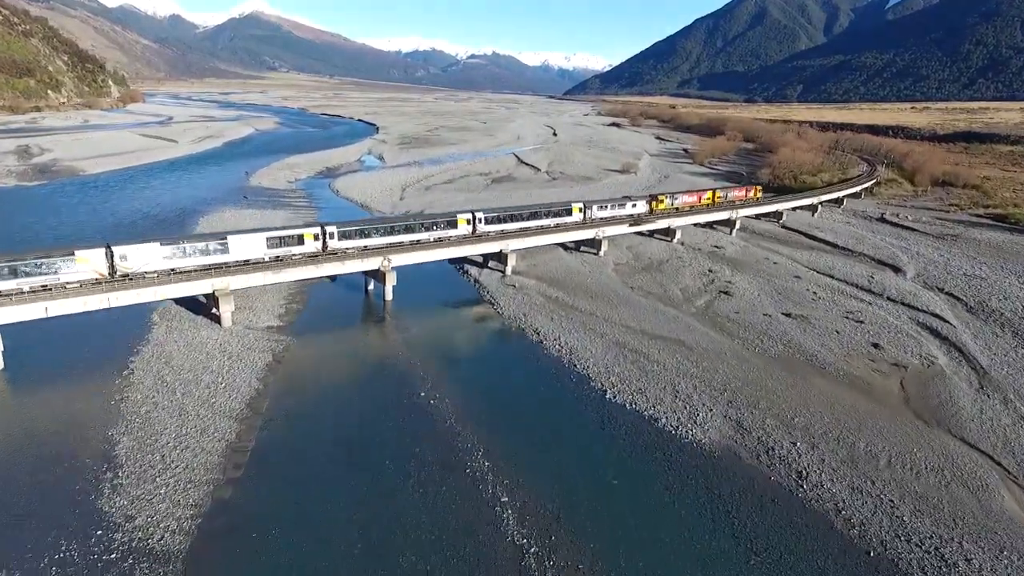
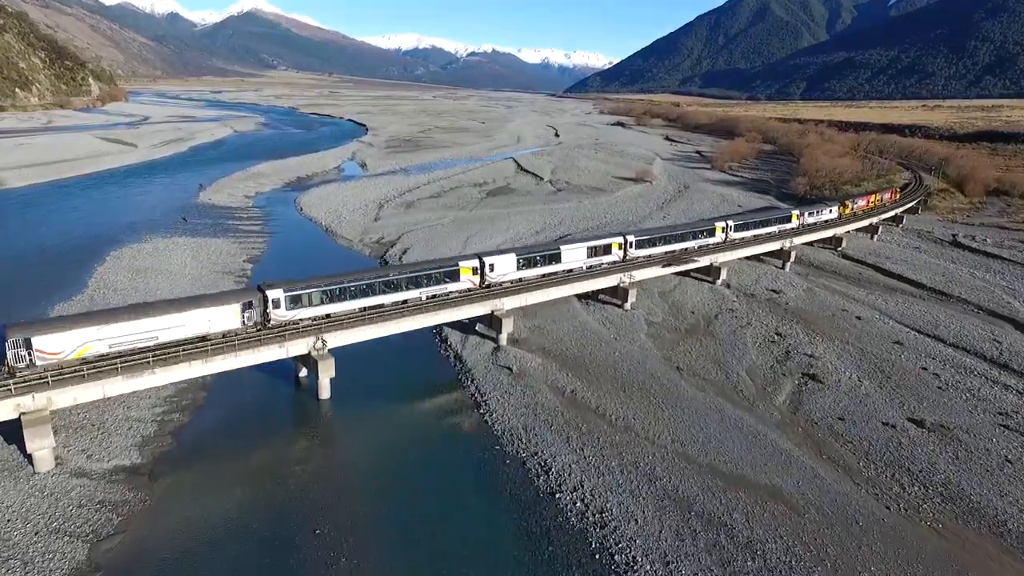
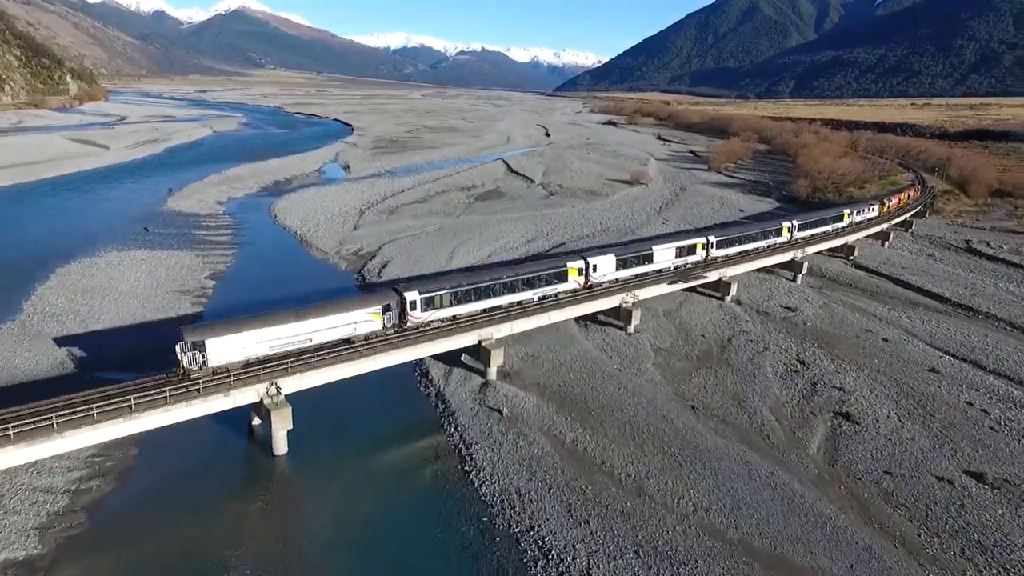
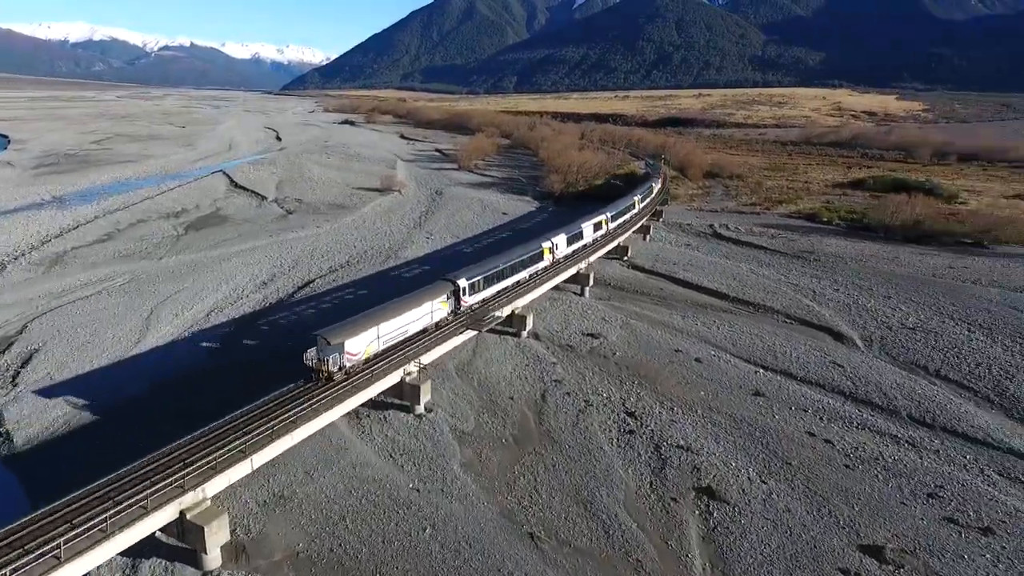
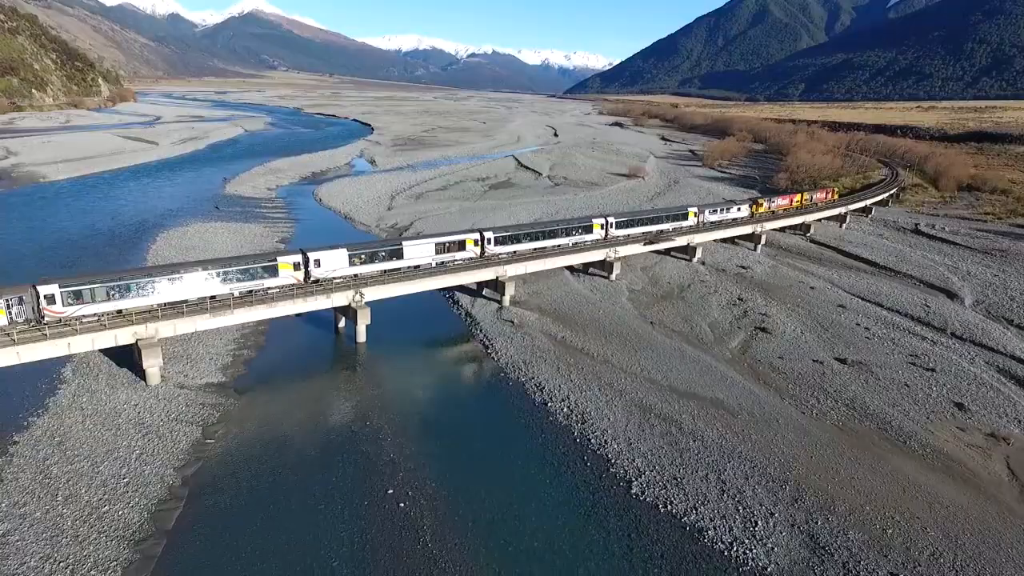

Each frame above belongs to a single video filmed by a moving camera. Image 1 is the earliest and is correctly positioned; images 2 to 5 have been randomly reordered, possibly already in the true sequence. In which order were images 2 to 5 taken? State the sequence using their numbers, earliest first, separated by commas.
5, 2, 3, 4
